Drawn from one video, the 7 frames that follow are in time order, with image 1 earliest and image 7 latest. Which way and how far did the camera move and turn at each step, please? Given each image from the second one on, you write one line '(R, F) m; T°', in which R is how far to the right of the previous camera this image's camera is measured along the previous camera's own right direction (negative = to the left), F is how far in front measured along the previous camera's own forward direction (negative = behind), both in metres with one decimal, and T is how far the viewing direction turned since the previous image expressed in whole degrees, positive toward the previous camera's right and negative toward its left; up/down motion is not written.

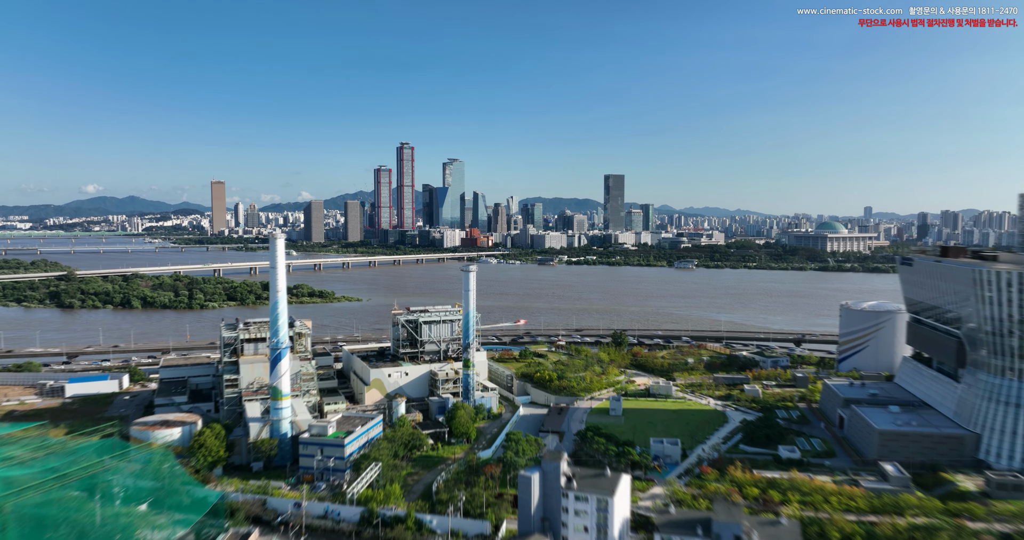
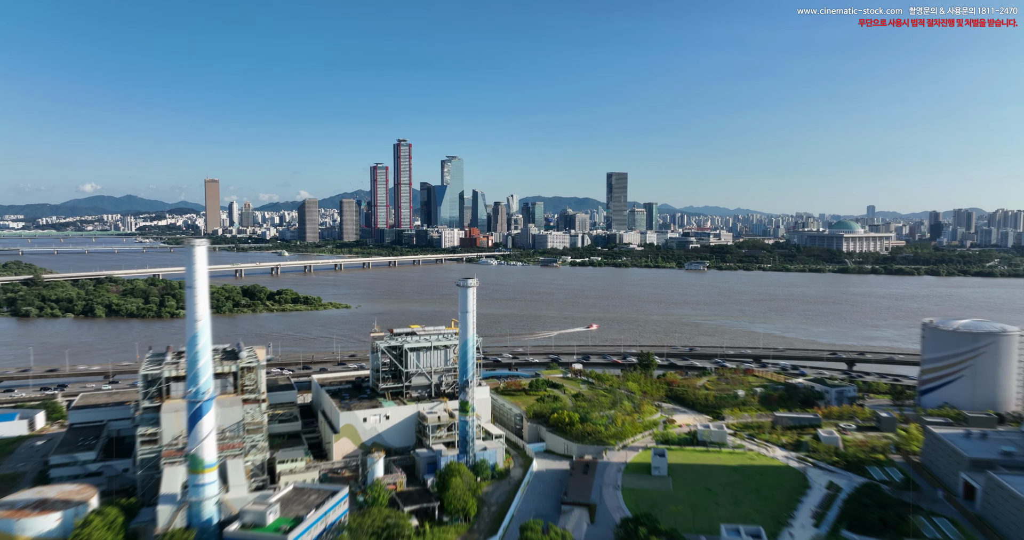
(-0.1, +2.0) m; 0°
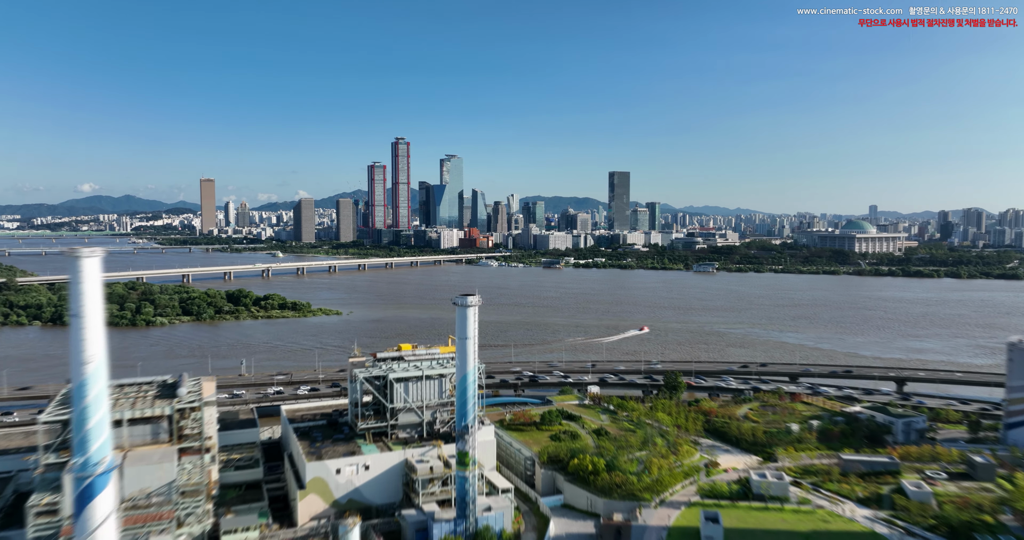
(-0.1, +1.4) m; 0°
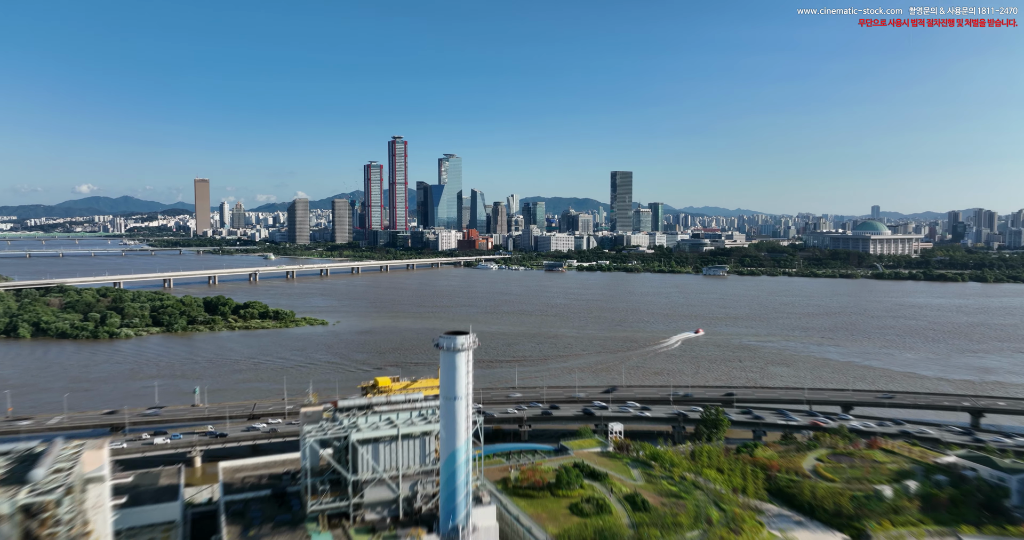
(-0.1, +1.7) m; 0°
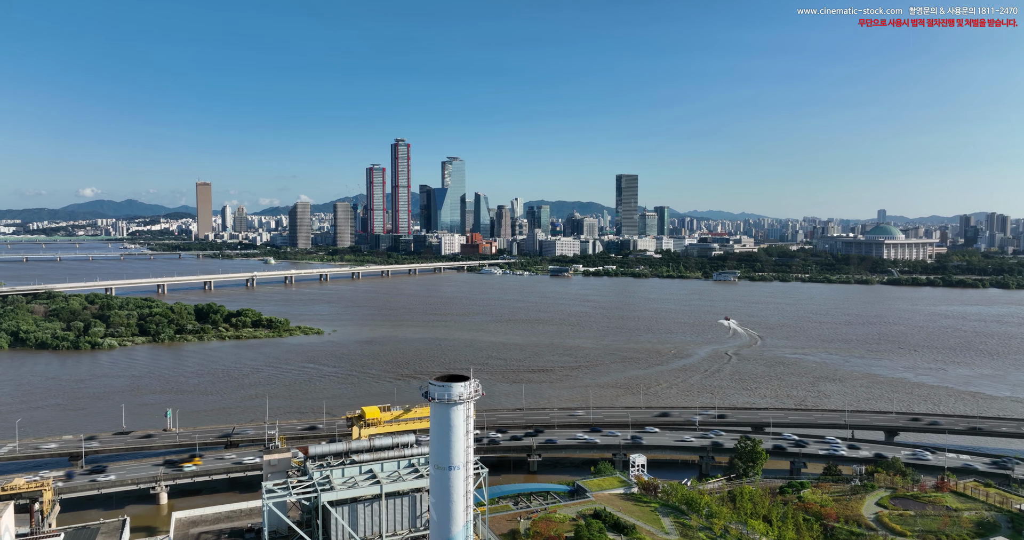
(0.0, +0.9) m; 0°
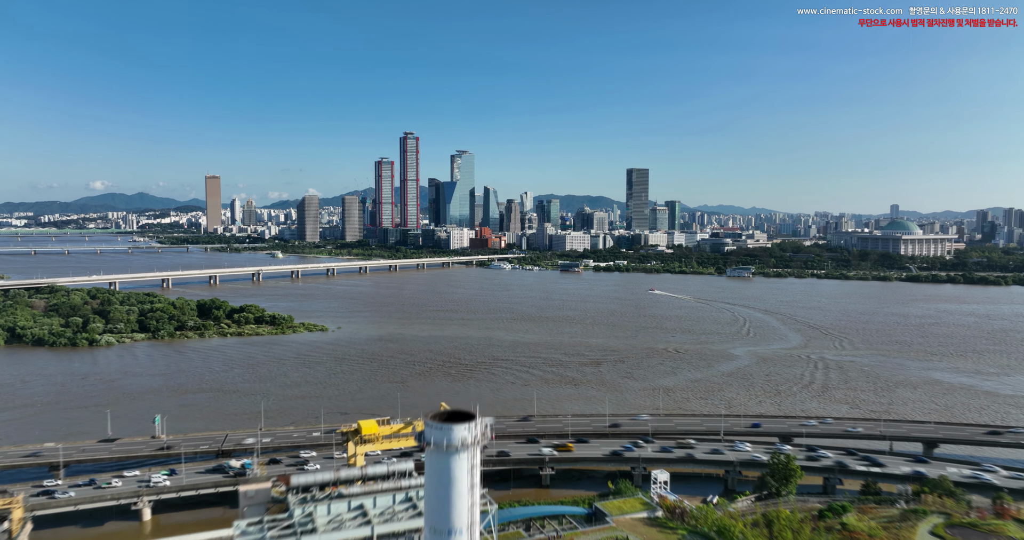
(0.0, +0.6) m; -1°
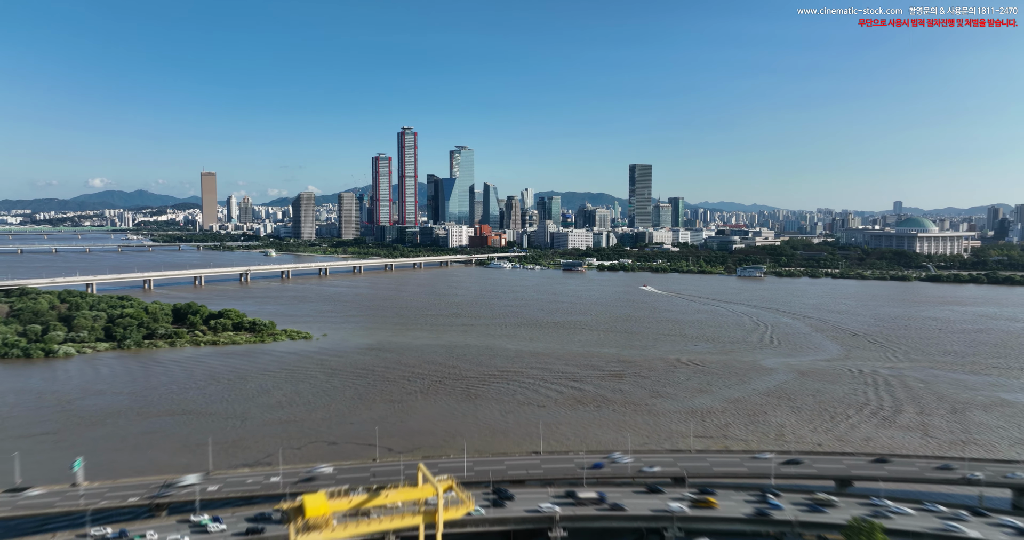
(0.0, +1.4) m; 0°
